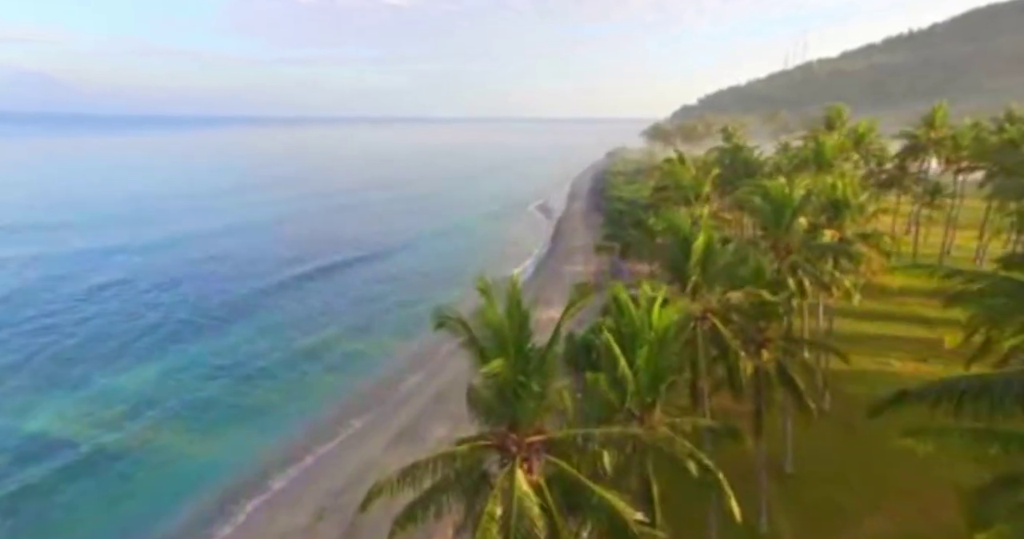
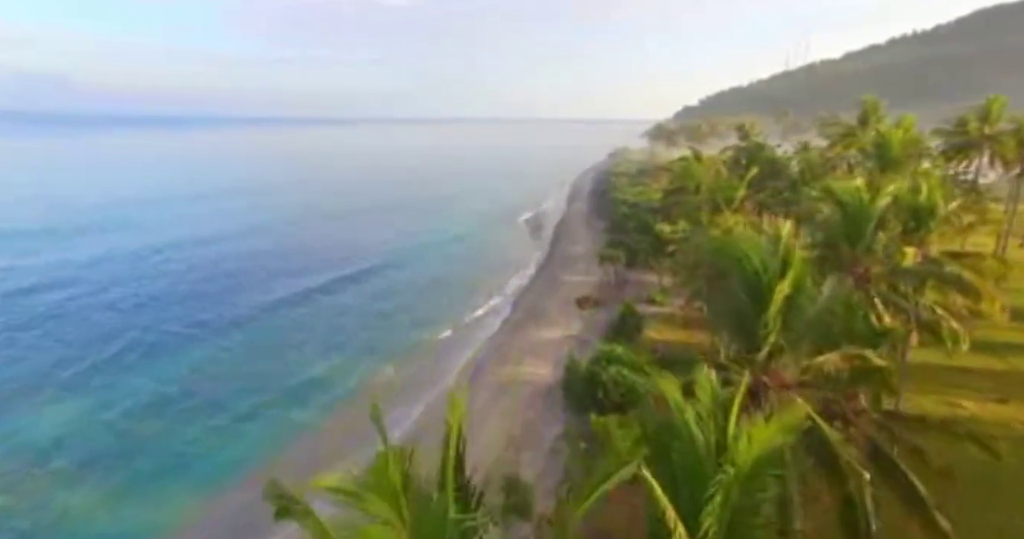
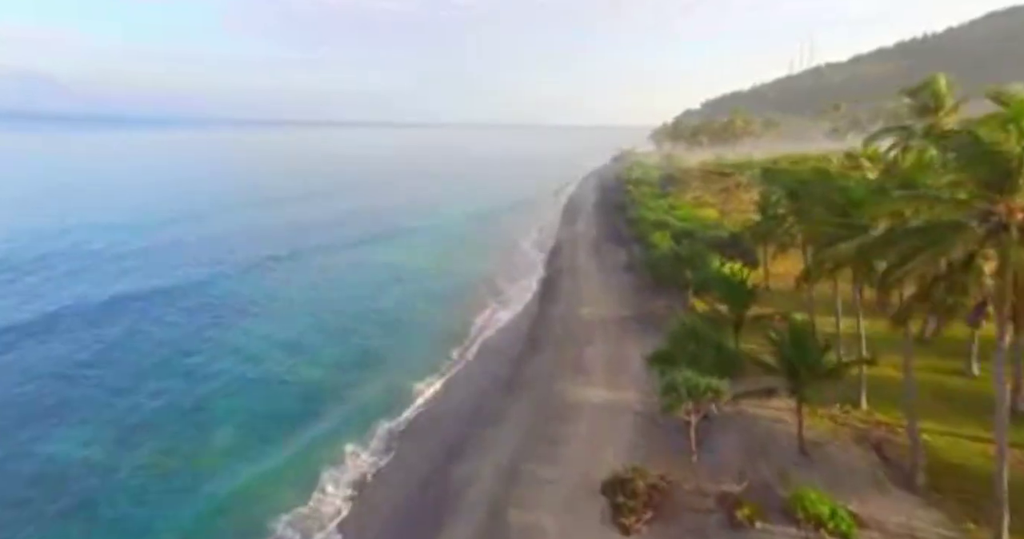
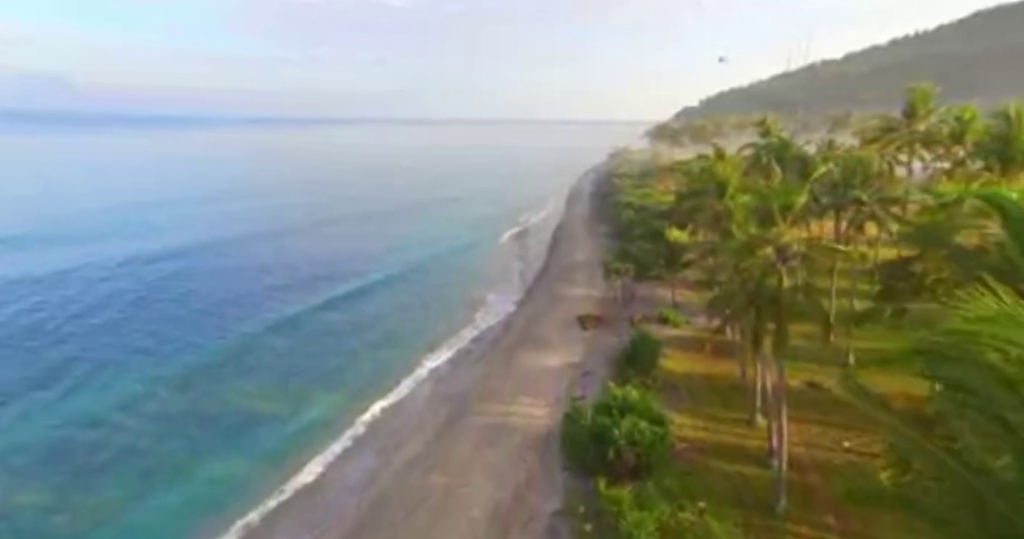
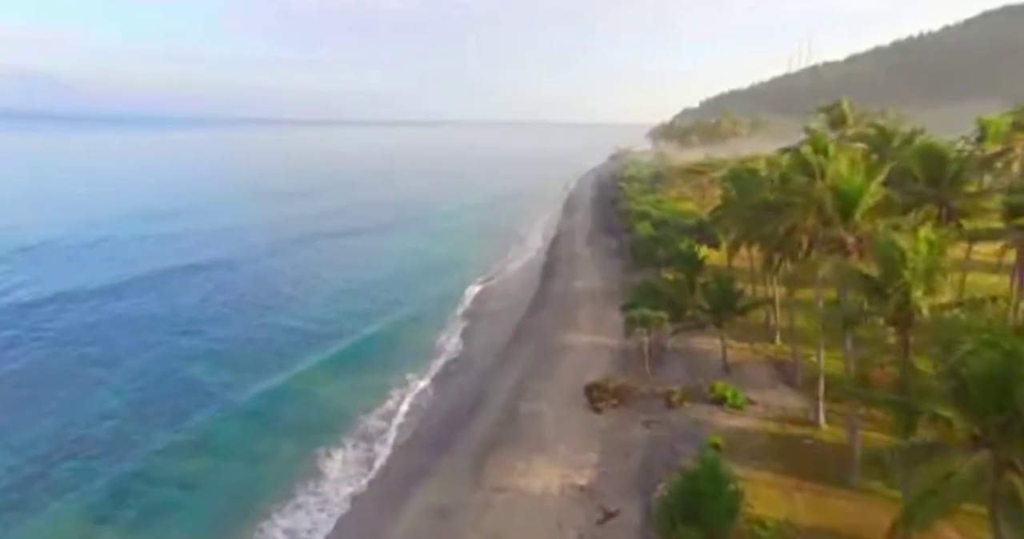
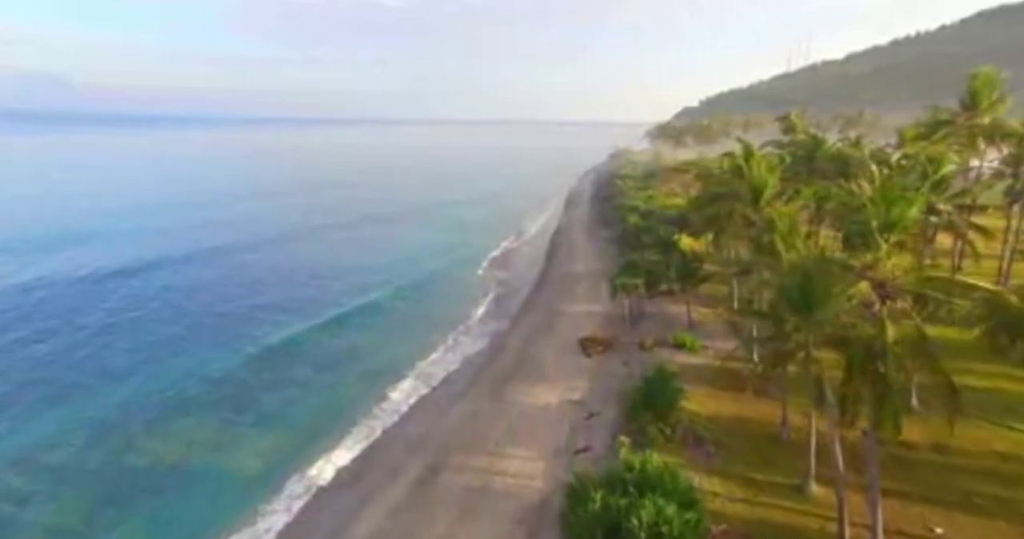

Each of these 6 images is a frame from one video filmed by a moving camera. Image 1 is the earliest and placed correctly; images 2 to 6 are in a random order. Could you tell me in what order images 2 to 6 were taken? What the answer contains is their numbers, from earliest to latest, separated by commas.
2, 4, 6, 5, 3
